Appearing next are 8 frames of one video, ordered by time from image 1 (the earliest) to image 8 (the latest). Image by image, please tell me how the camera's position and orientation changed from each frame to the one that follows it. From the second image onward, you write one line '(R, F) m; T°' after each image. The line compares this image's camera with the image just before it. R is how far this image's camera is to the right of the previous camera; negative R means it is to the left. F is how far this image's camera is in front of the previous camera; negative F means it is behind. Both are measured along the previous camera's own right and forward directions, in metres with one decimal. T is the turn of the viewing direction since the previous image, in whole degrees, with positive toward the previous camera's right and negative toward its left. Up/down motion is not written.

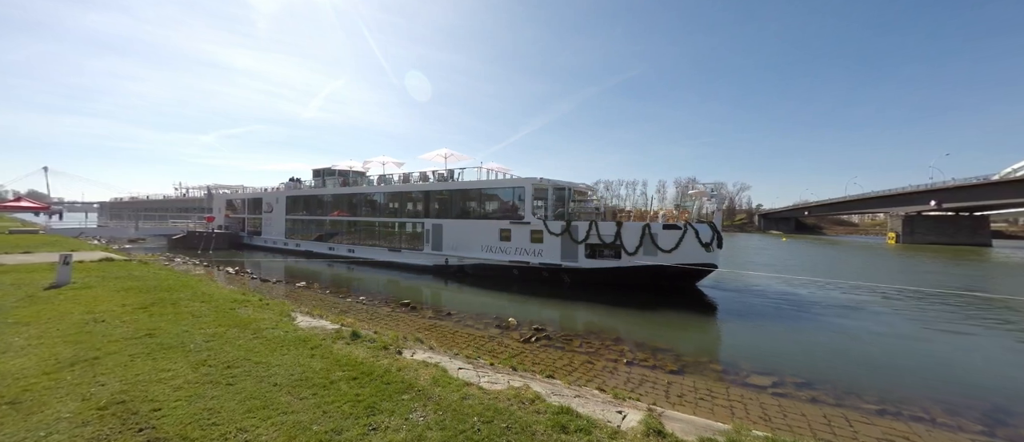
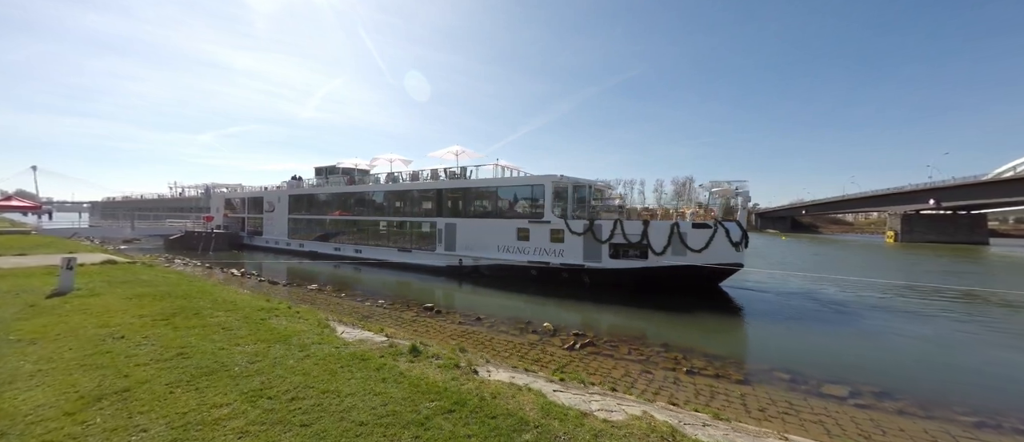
(-1.2, +0.8) m; +1°
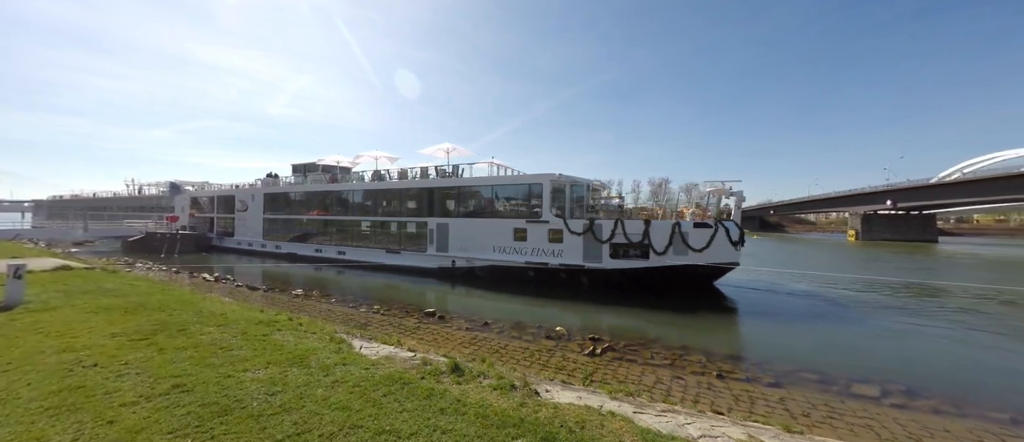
(-1.0, +0.7) m; +4°
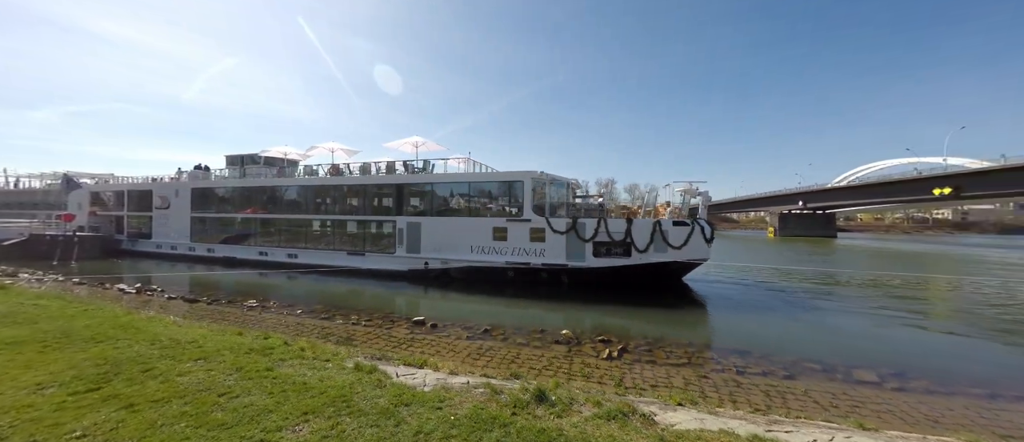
(-1.5, +1.0) m; +8°
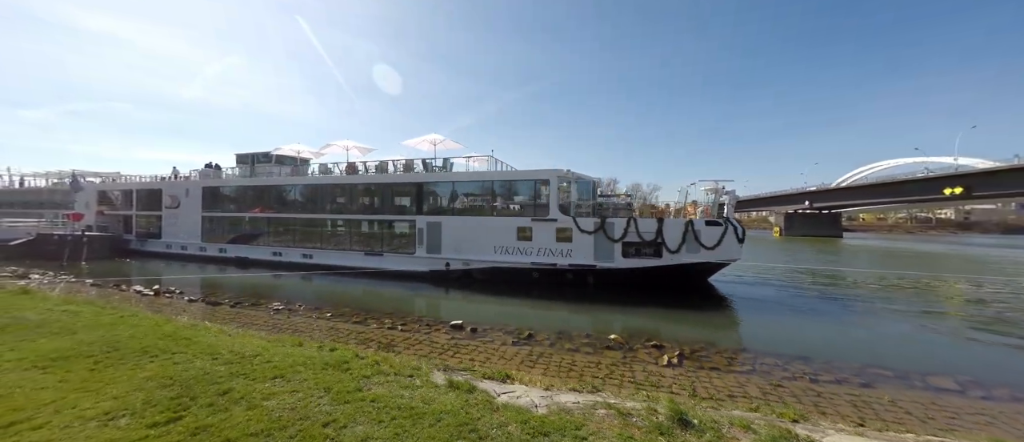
(-1.1, +0.5) m; 0°
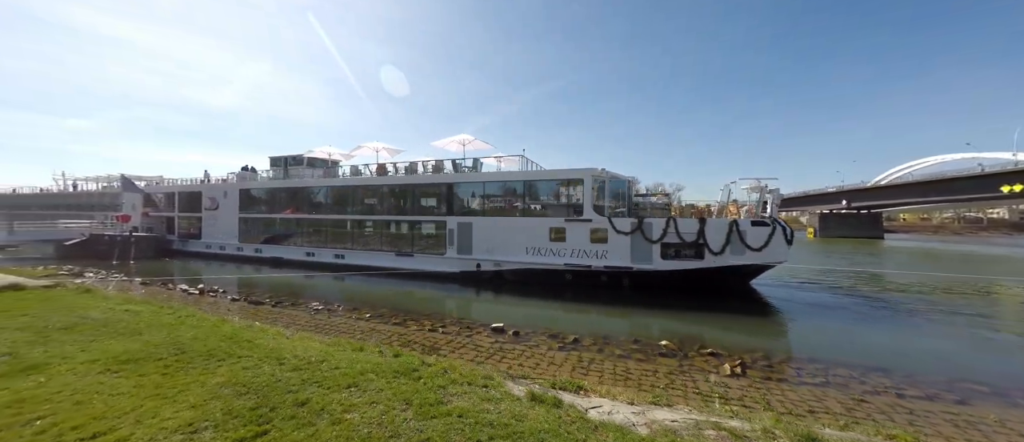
(-0.6, +0.3) m; -3°
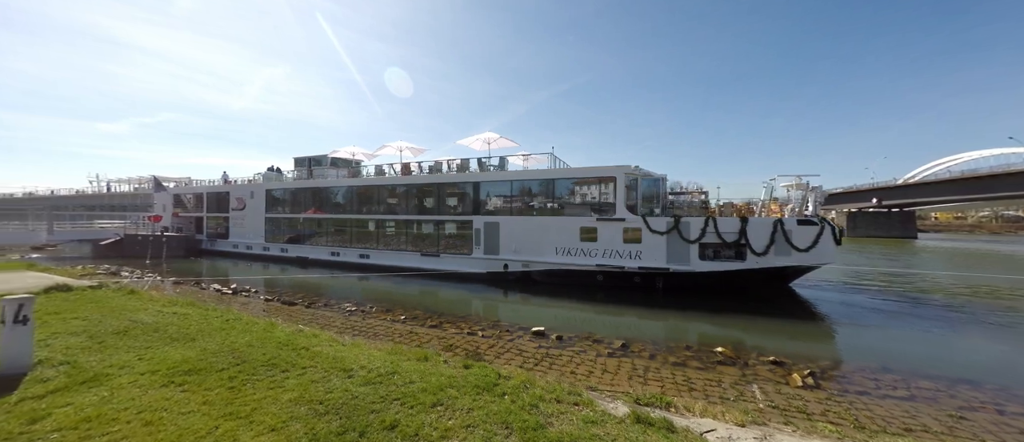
(-0.7, +0.4) m; -2°
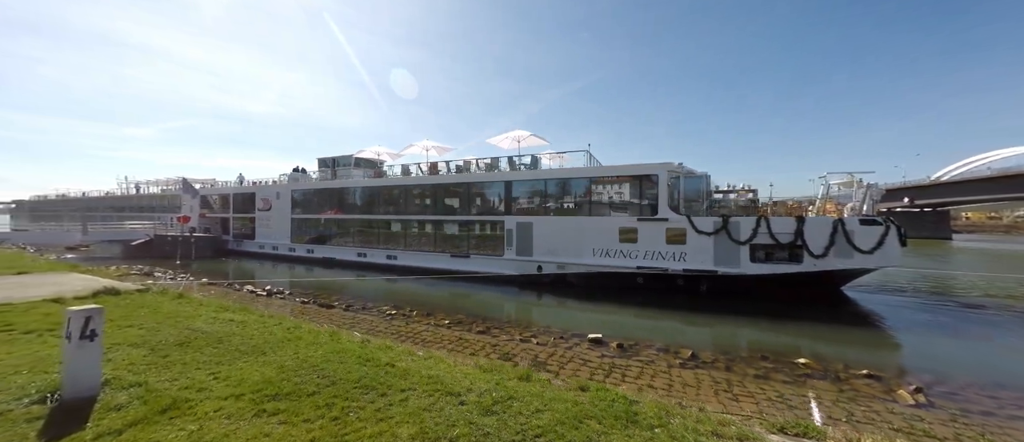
(-1.0, +0.6) m; -2°
